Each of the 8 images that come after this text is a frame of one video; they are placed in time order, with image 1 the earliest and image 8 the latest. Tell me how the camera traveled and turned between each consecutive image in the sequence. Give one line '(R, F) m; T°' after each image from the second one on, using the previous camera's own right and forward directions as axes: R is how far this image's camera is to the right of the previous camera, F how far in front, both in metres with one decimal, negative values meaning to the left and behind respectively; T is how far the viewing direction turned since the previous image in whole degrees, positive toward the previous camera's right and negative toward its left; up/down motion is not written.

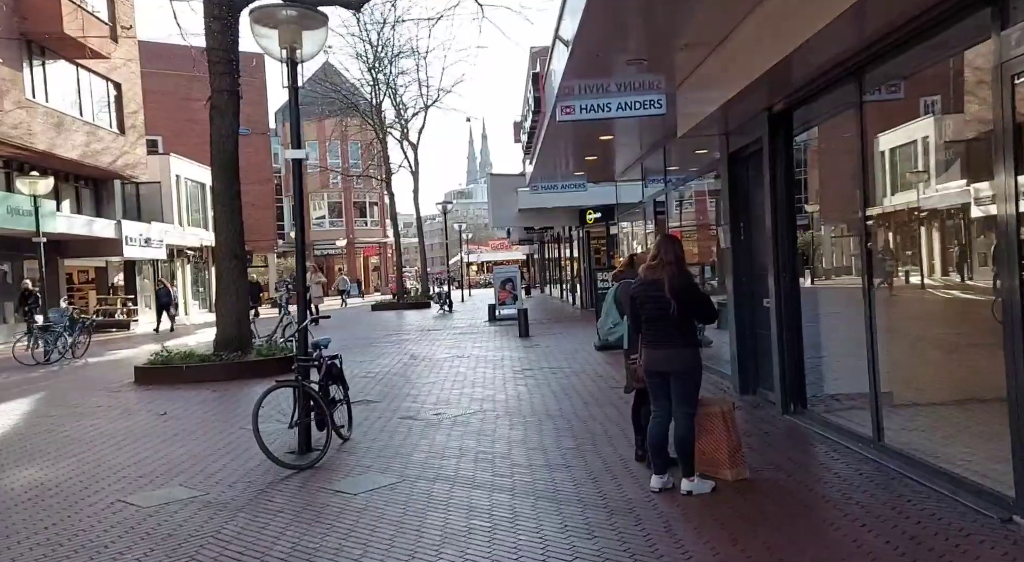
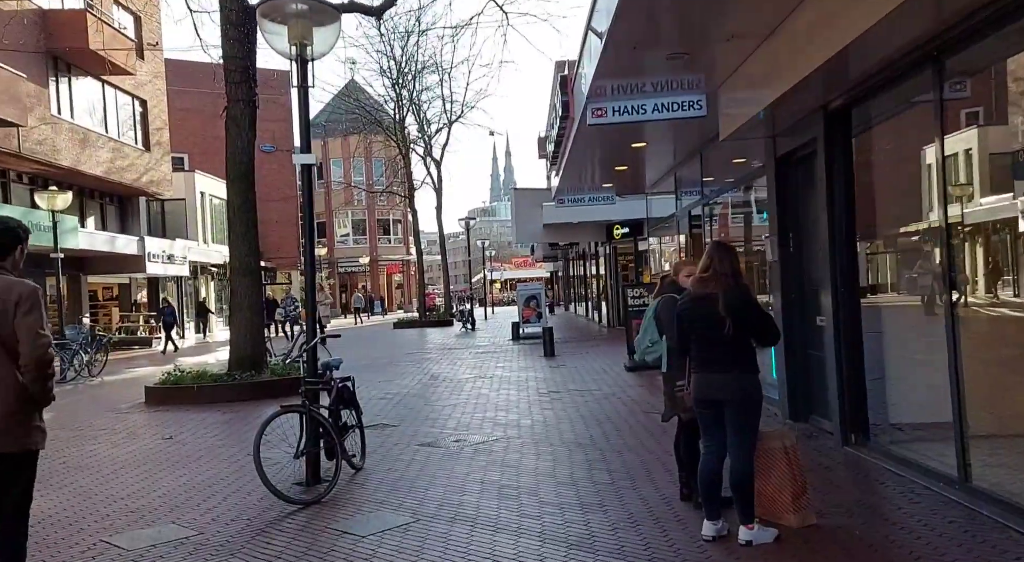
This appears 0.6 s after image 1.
(0.0, +0.7) m; -2°
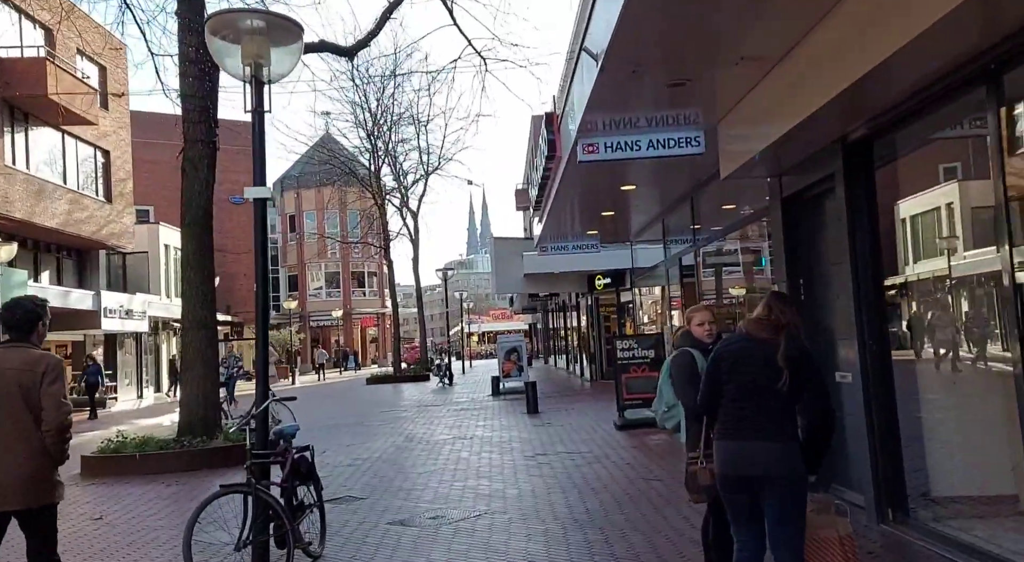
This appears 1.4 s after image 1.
(0.0, +0.9) m; +2°
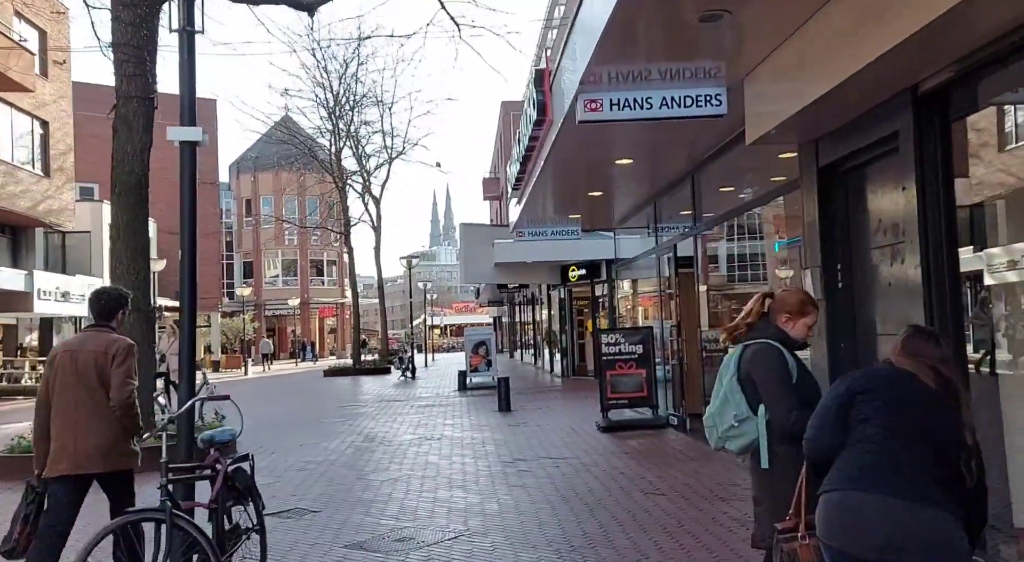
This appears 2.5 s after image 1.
(-0.2, +1.3) m; +3°
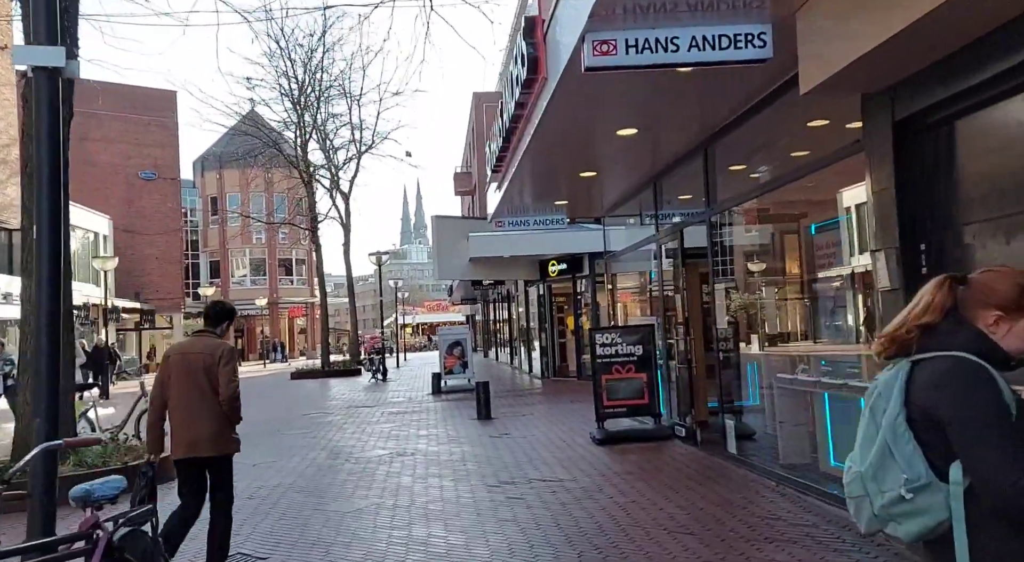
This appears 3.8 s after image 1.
(-0.1, +1.5) m; +2°
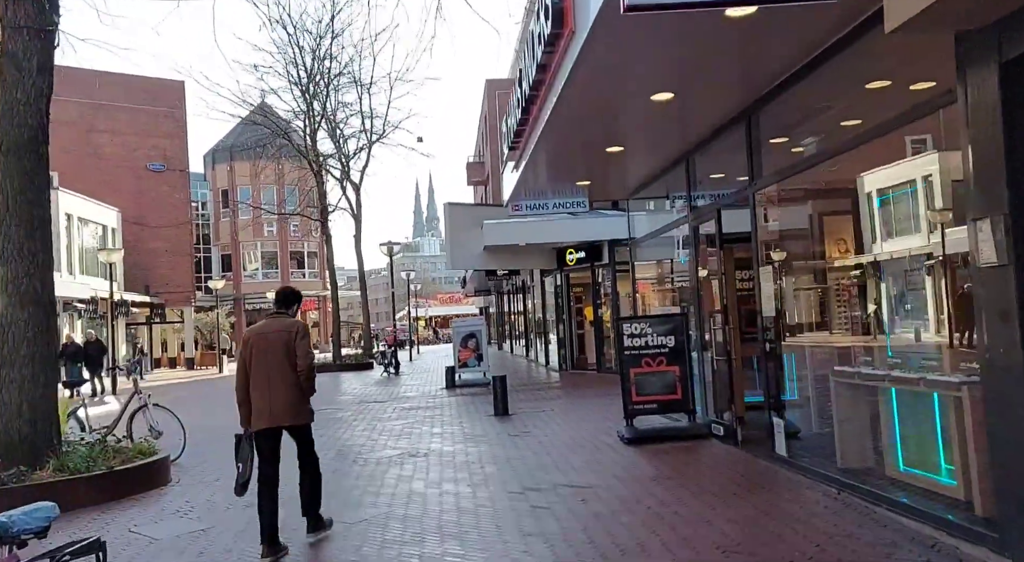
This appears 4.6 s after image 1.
(-0.1, +0.8) m; -1°
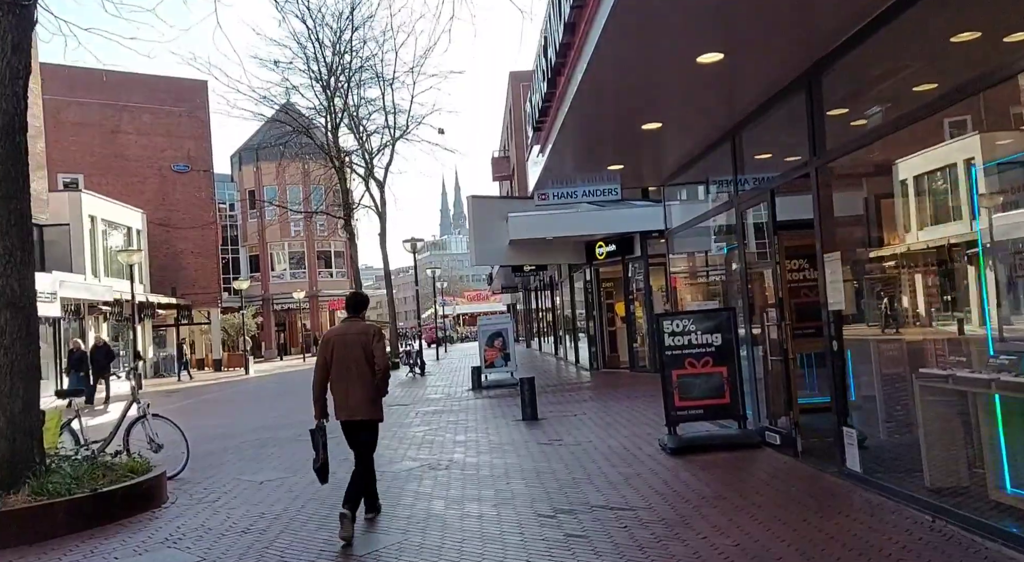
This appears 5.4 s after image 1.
(0.0, +0.9) m; -2°
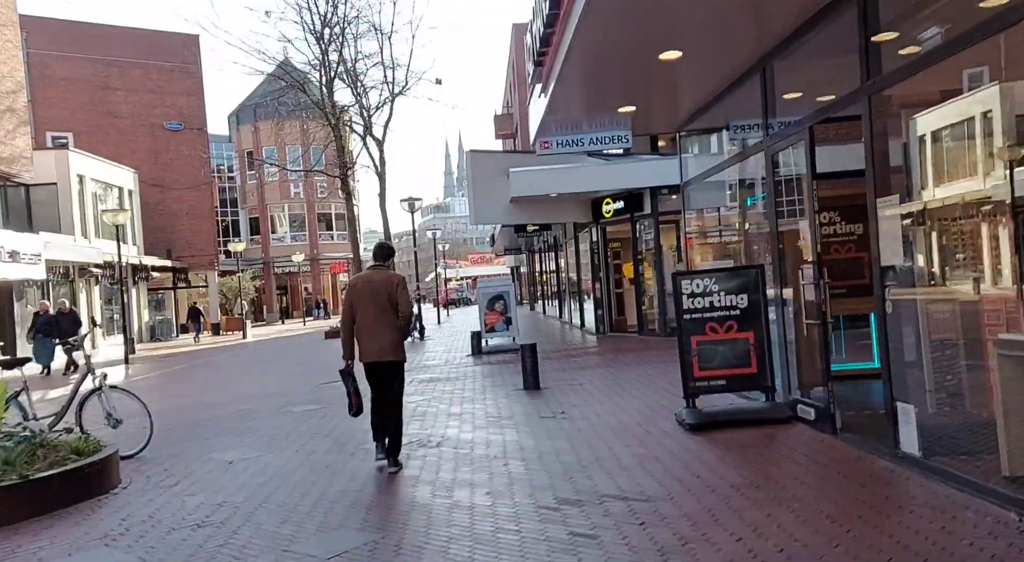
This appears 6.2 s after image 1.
(+0.1, +1.0) m; 0°
